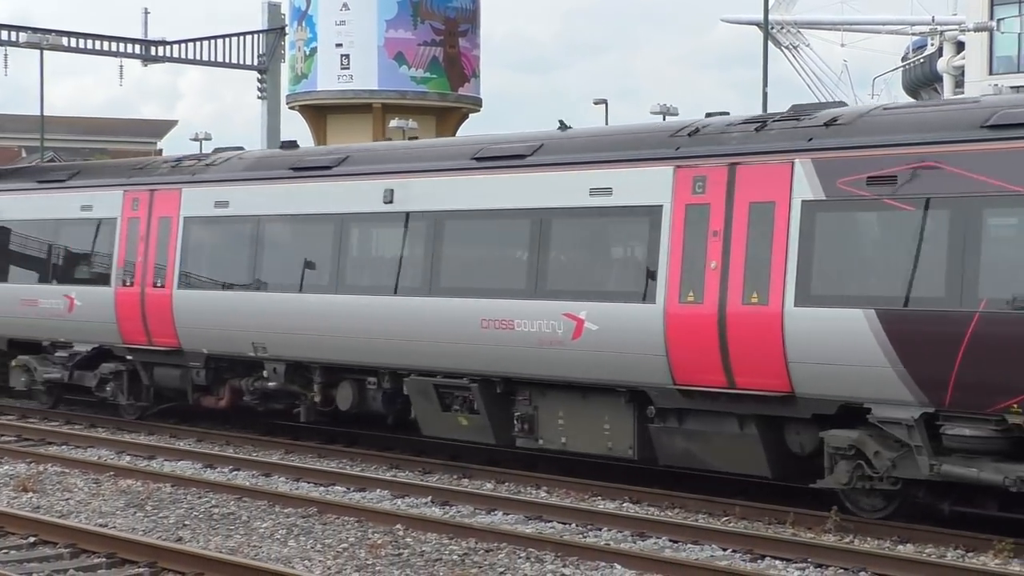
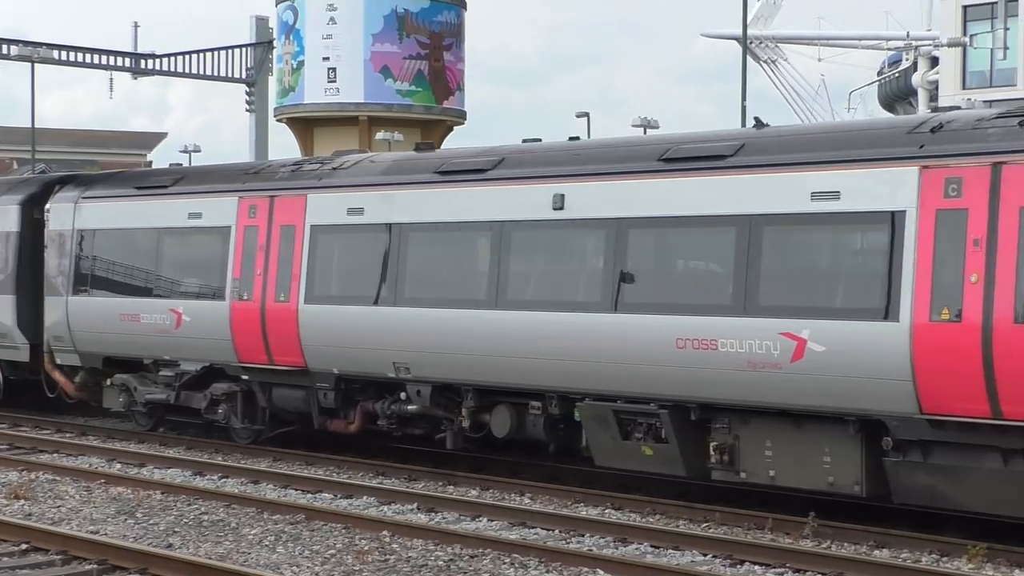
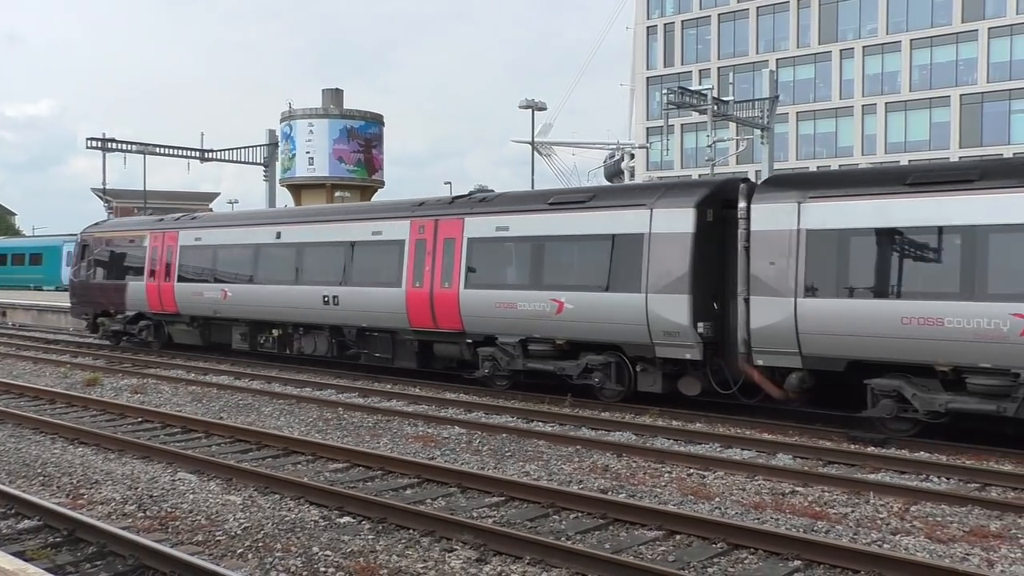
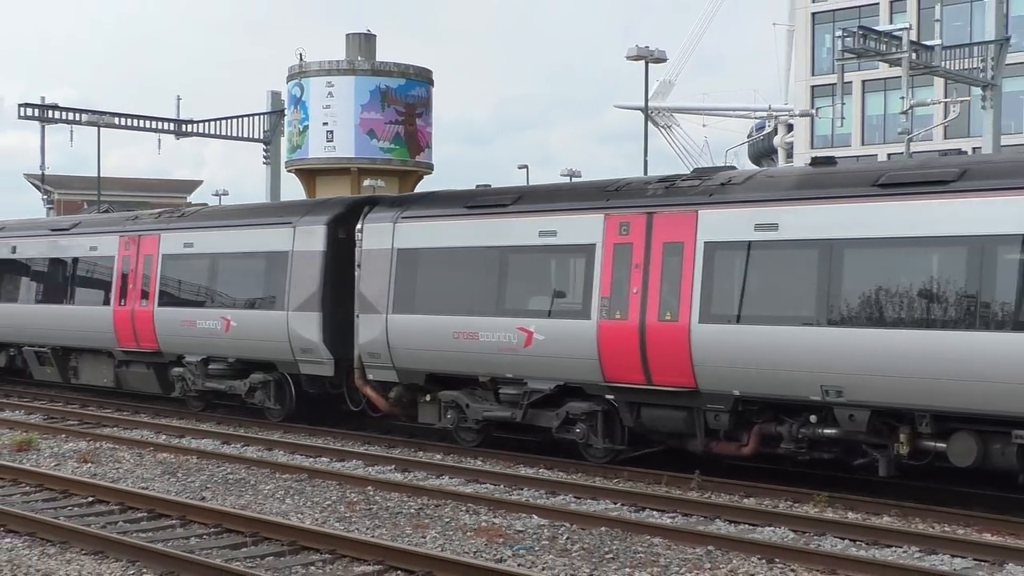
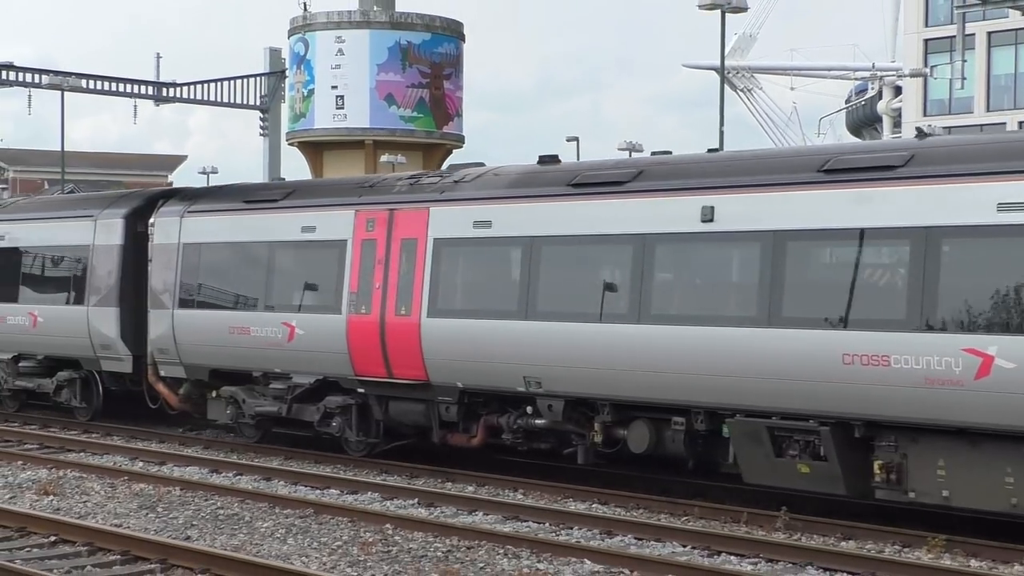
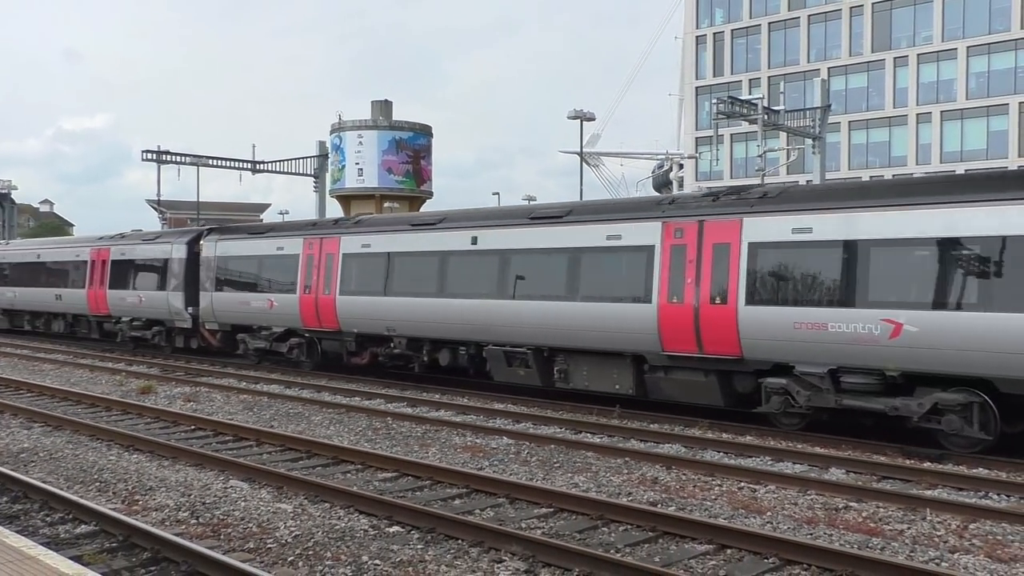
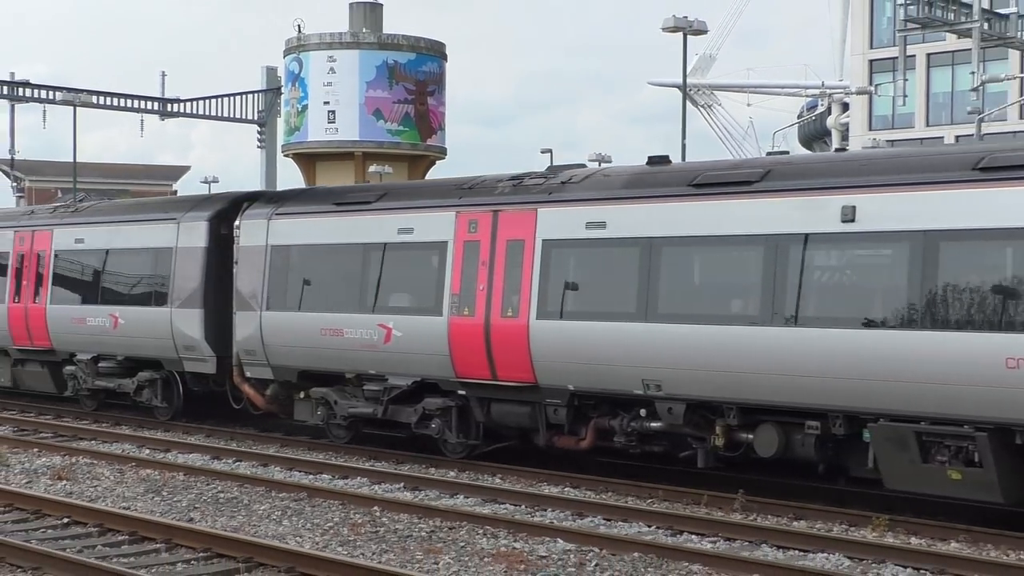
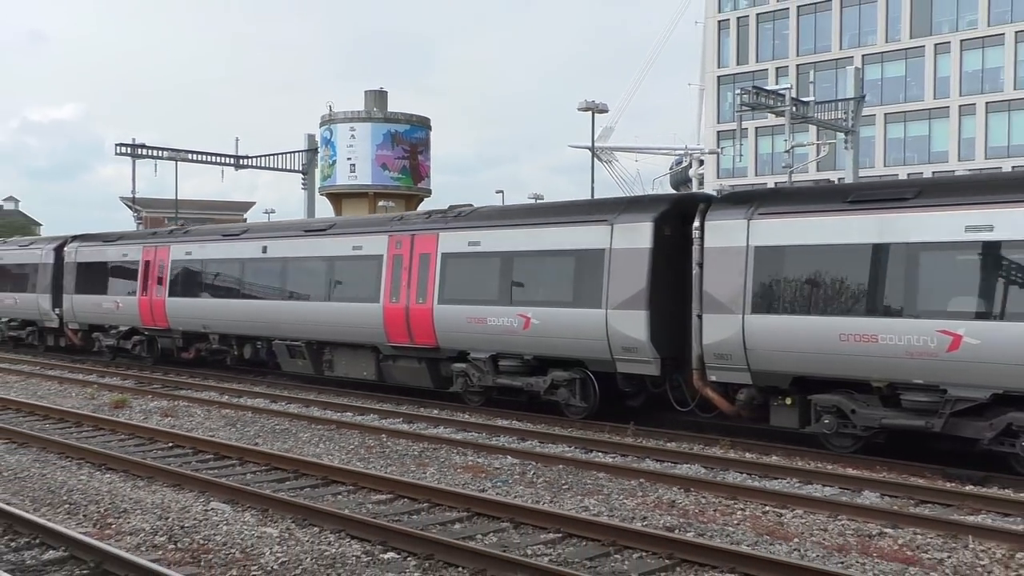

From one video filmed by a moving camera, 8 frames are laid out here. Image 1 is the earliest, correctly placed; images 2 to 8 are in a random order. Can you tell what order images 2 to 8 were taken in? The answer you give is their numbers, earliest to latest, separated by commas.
2, 5, 7, 4, 8, 6, 3
